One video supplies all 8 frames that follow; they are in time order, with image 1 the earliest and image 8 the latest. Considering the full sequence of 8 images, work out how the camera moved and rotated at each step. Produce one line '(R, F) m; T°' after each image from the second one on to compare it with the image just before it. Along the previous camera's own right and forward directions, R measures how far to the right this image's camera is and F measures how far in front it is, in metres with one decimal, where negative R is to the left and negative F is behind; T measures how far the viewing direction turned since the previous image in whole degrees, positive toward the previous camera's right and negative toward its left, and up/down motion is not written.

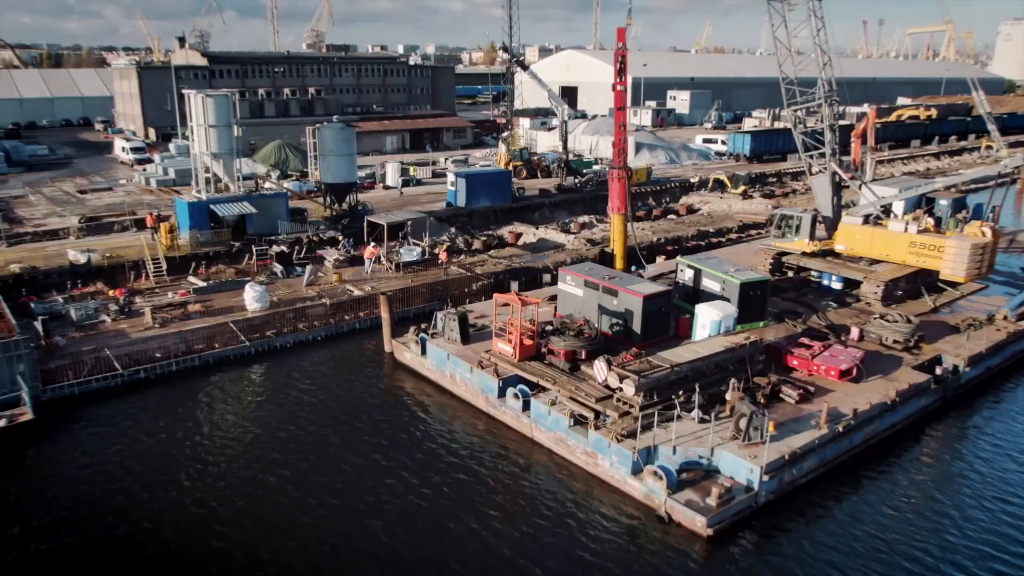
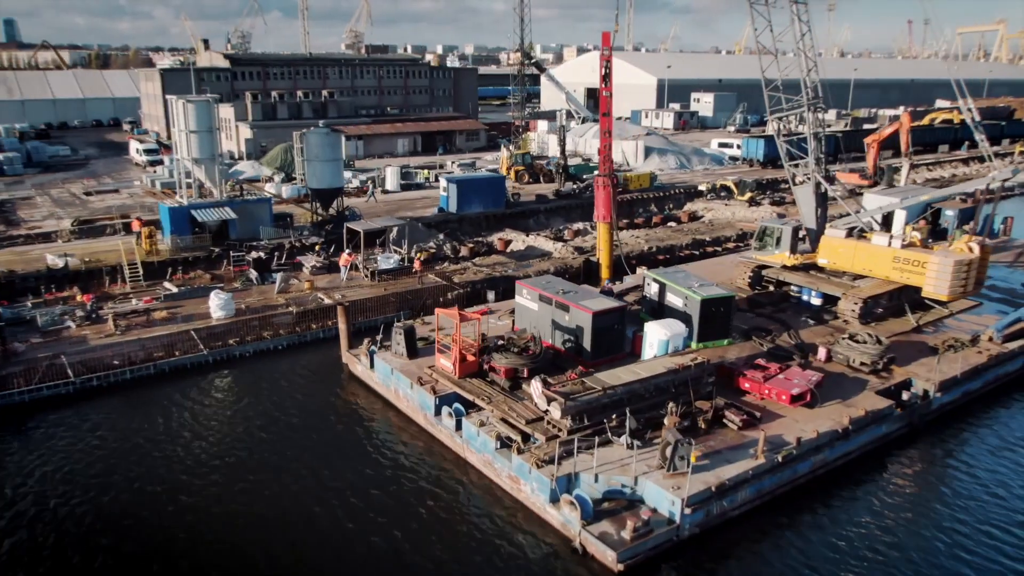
(+2.1, +0.6) m; -3°
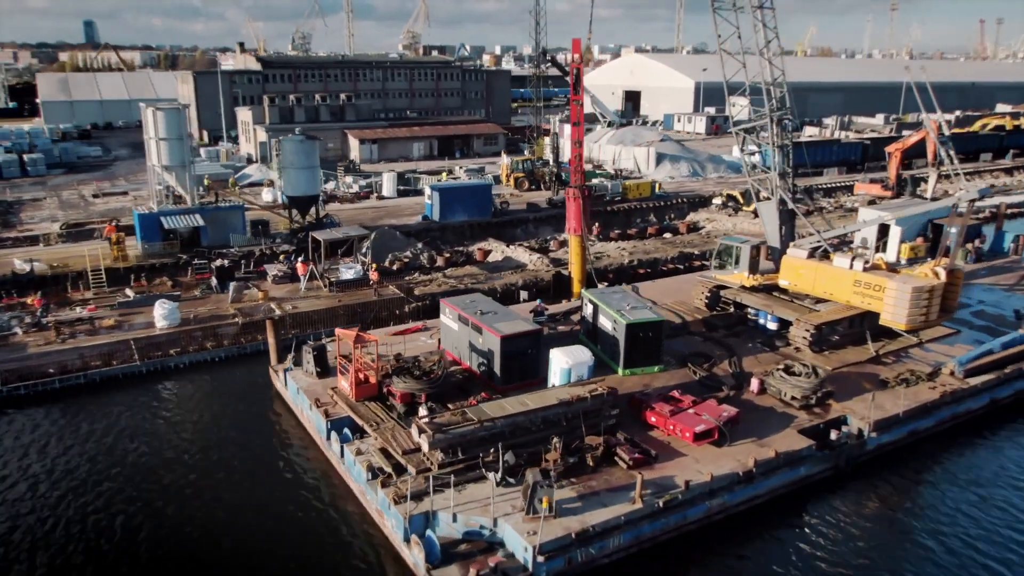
(+3.2, +0.8) m; -4°
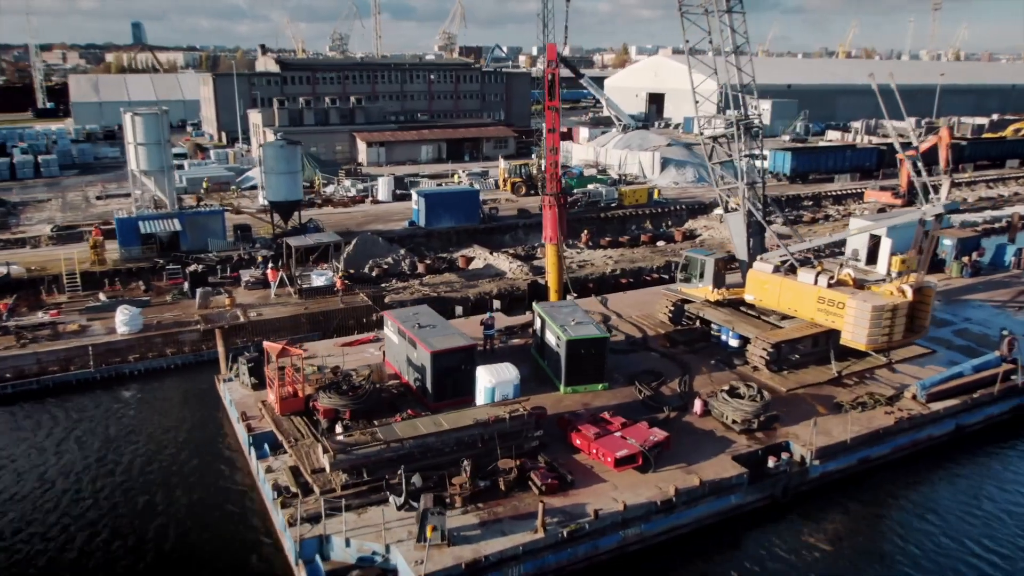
(+2.2, +0.5) m; -3°
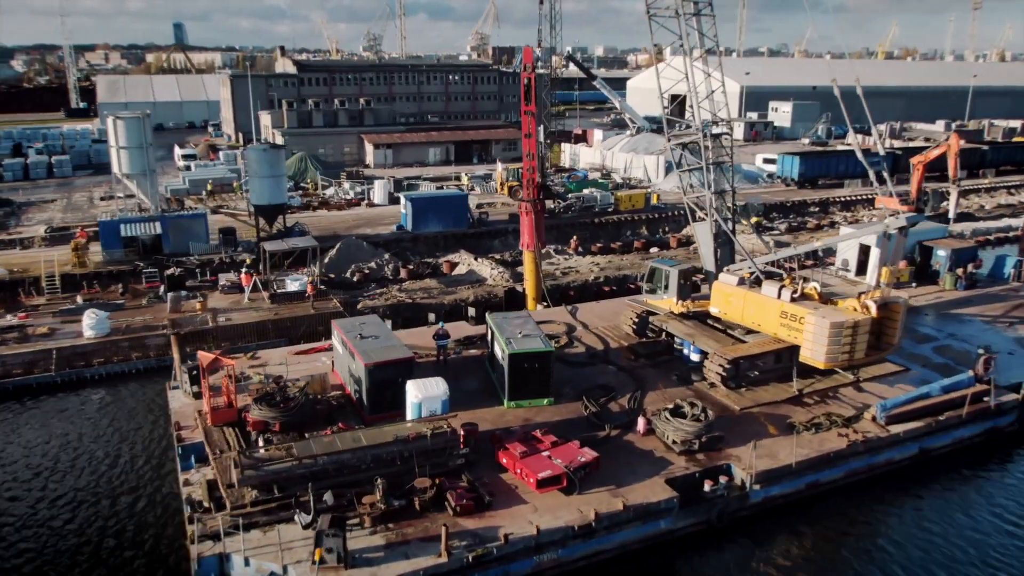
(+2.0, +0.5) m; -3°
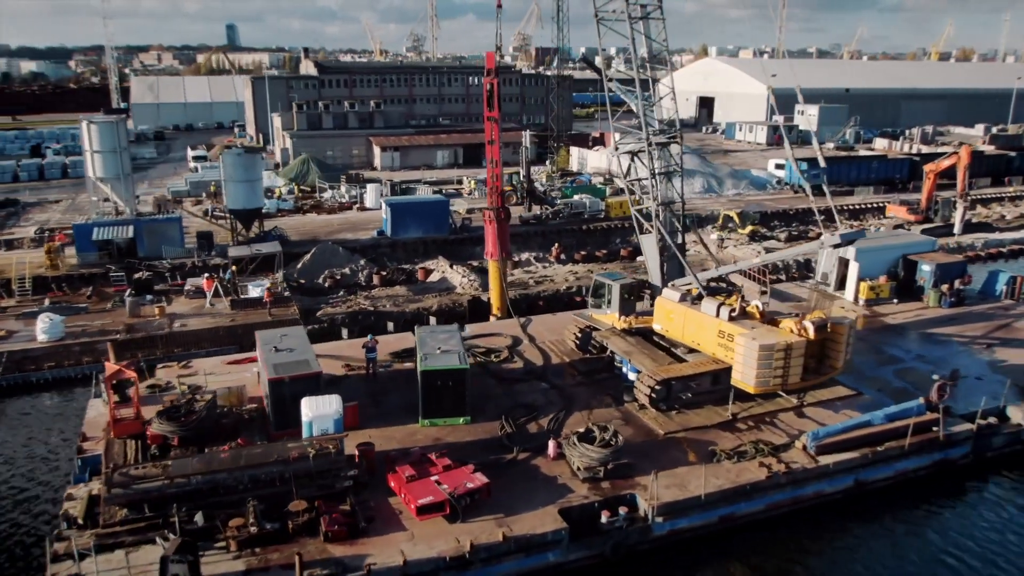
(+2.7, +0.7) m; -3°
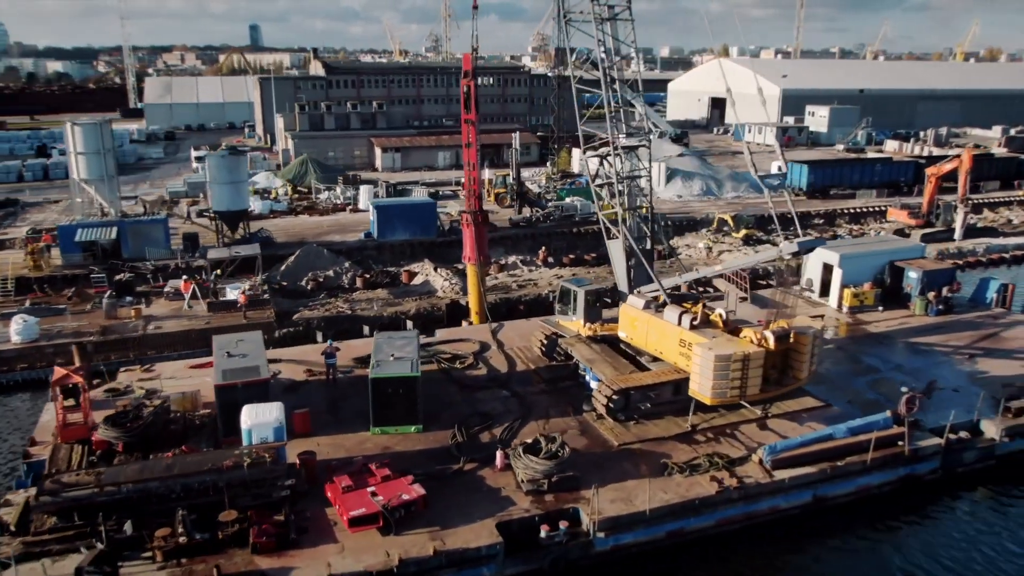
(+1.4, +0.3) m; -2°
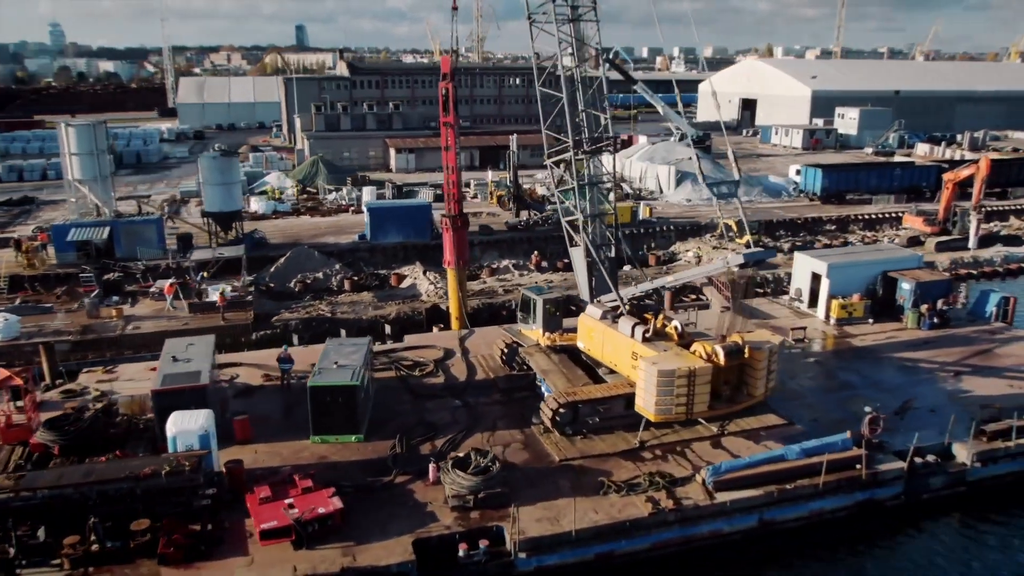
(+2.0, +0.5) m; -3°
